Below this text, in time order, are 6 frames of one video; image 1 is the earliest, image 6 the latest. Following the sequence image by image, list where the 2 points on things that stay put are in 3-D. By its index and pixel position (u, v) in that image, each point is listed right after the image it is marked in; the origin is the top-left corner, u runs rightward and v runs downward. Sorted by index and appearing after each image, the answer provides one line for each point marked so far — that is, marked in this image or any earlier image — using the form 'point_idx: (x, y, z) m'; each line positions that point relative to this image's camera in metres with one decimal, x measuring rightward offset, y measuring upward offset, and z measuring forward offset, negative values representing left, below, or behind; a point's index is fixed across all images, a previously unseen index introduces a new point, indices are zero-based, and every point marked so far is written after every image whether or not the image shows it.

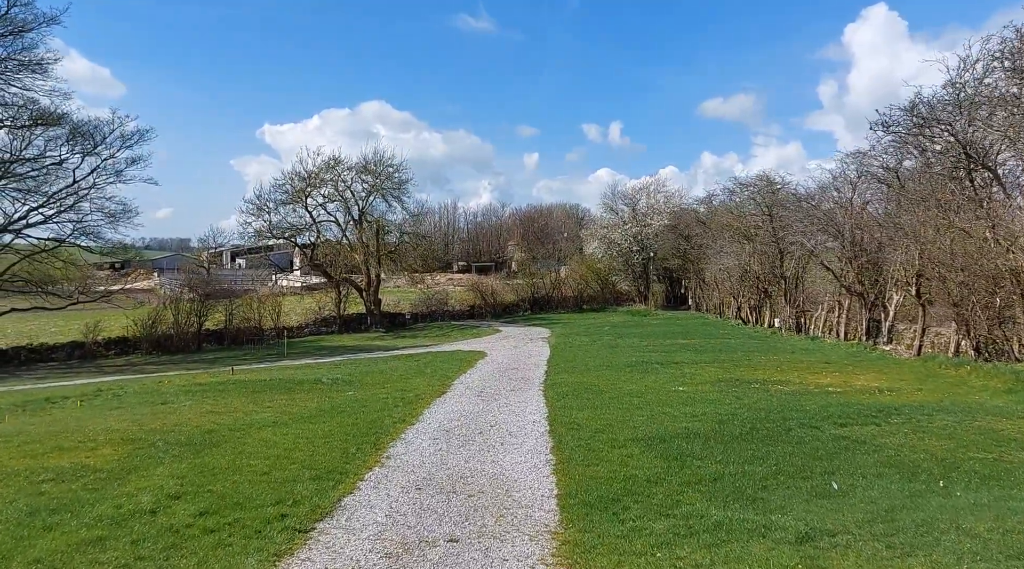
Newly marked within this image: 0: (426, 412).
0: (-1.7, -2.6, +16.6) m
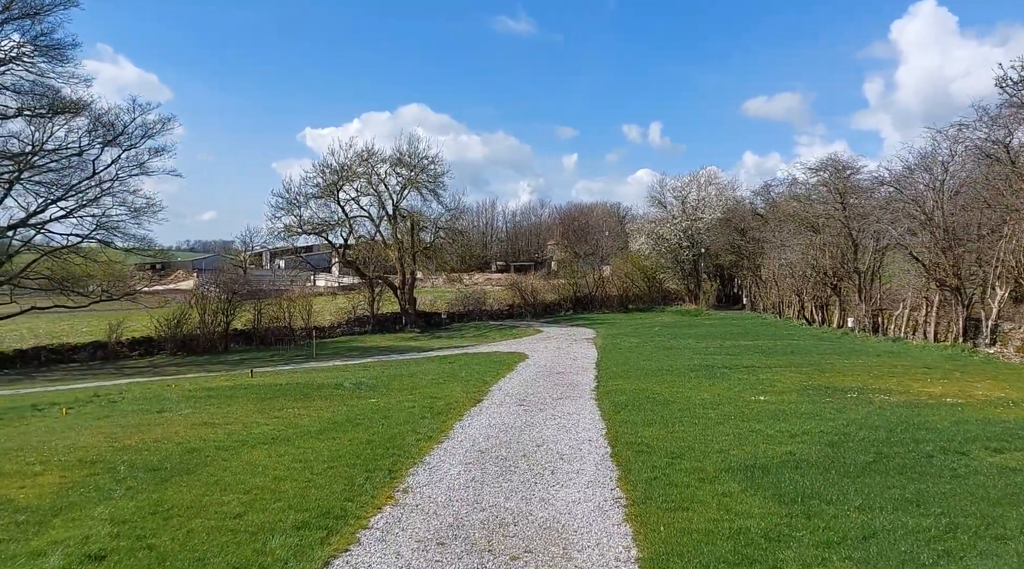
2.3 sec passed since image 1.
0: (-0.9, -2.4, +13.8) m
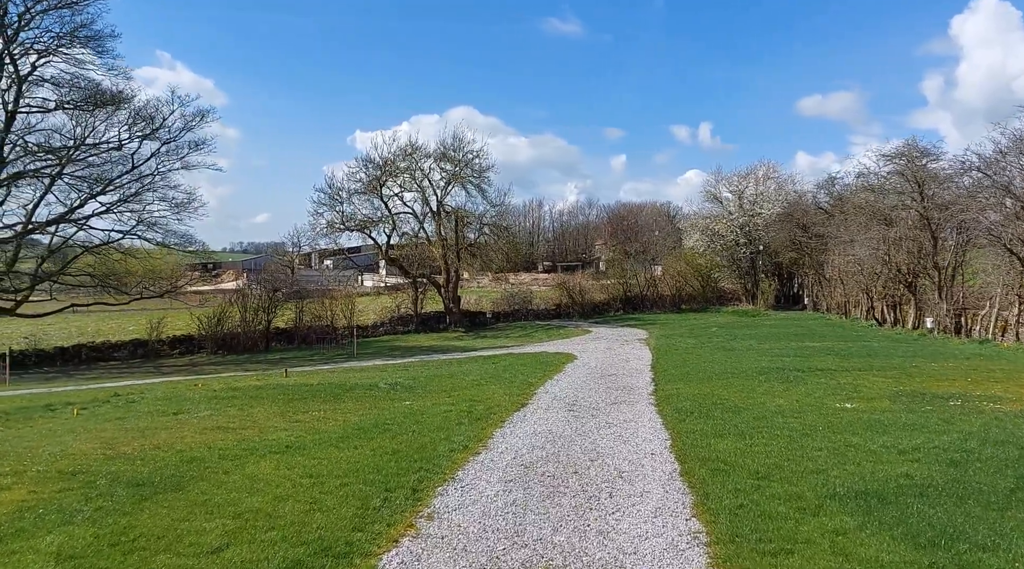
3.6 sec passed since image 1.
0: (-0.2, -2.2, +12.0) m
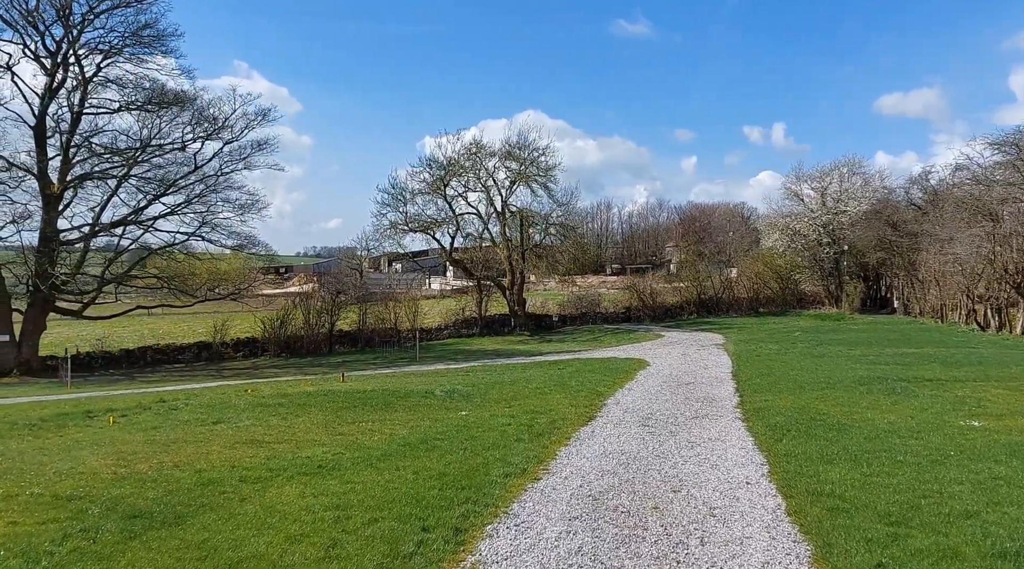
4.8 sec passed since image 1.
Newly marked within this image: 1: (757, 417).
0: (+0.6, -2.2, +10.4) m
1: (+3.9, -2.1, +13.2) m
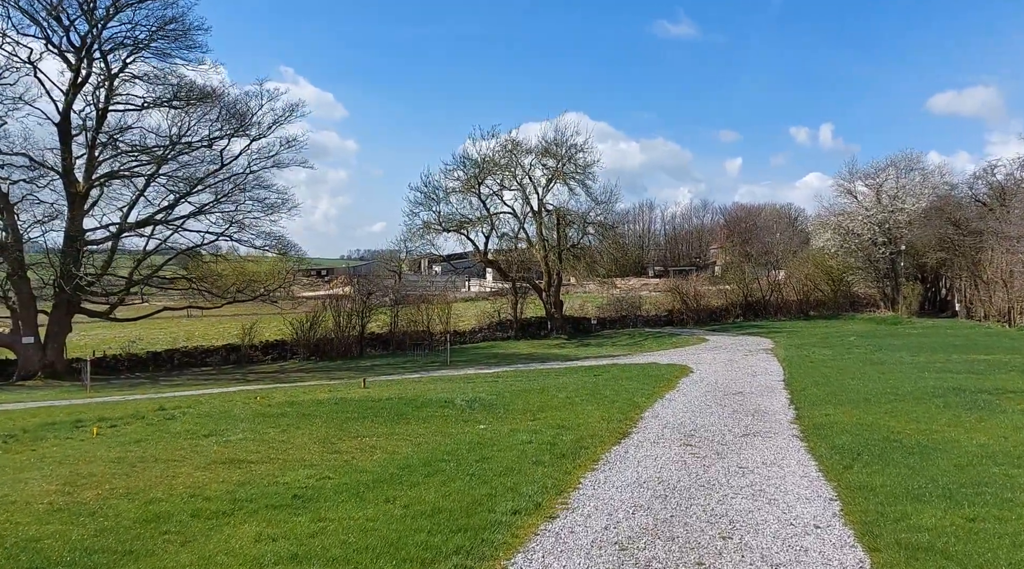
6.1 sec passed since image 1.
0: (+0.8, -2.1, +8.7) m
1: (+4.2, -2.1, +11.3) m
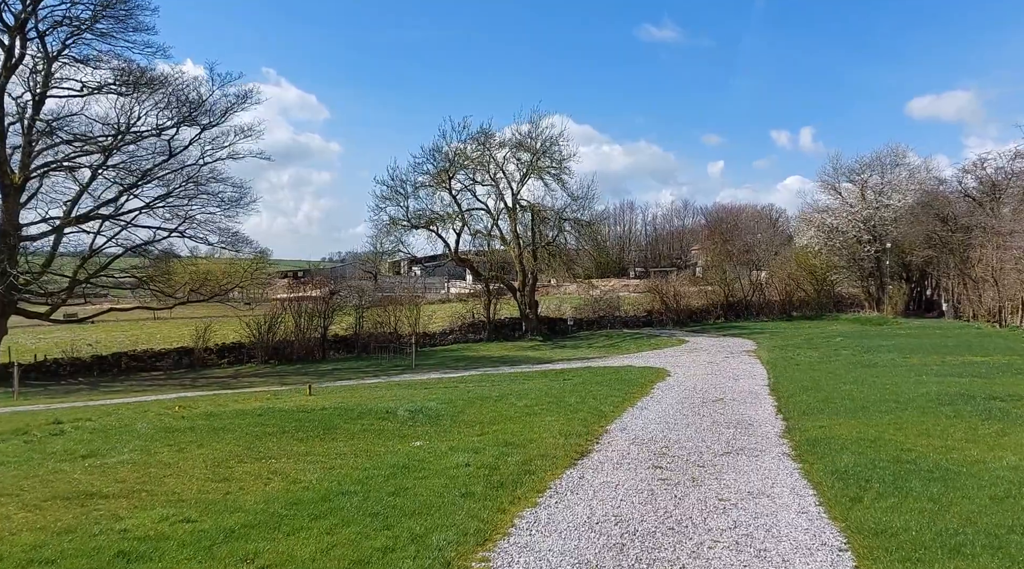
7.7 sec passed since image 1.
0: (+0.1, -2.0, +6.7) m
1: (+3.5, -2.0, +9.4) m
